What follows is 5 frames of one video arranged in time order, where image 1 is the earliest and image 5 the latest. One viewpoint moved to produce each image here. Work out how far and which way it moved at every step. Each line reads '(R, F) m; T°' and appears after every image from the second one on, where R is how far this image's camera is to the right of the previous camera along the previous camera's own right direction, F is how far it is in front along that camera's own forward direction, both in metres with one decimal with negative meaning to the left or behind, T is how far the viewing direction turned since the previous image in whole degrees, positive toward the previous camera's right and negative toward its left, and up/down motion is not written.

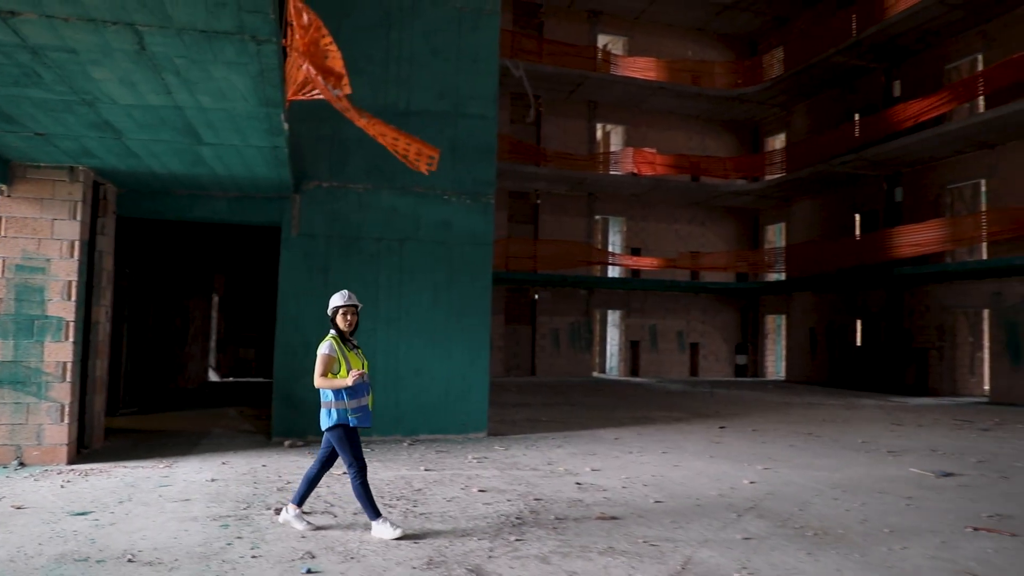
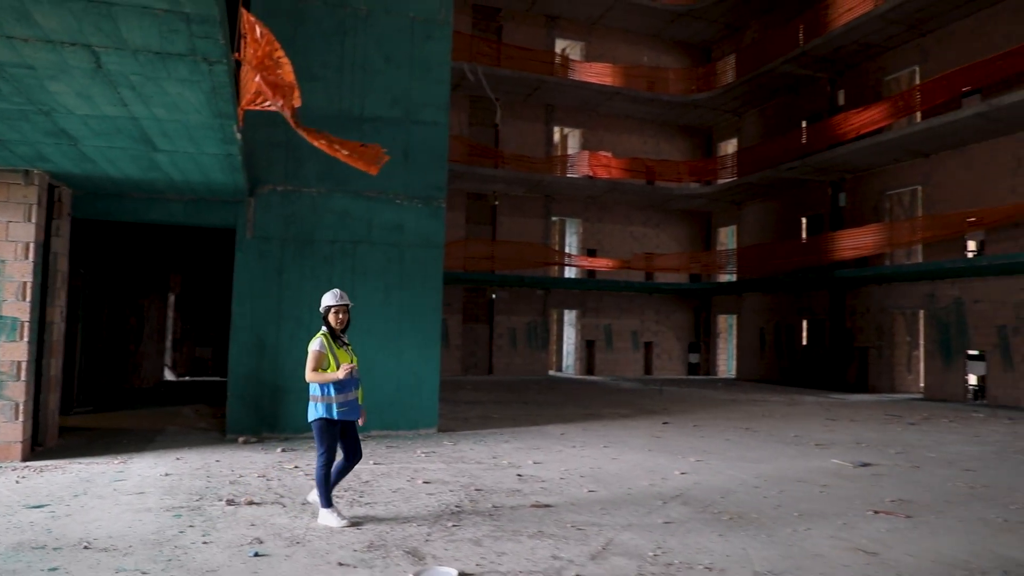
(+0.1, -0.3) m; +3°
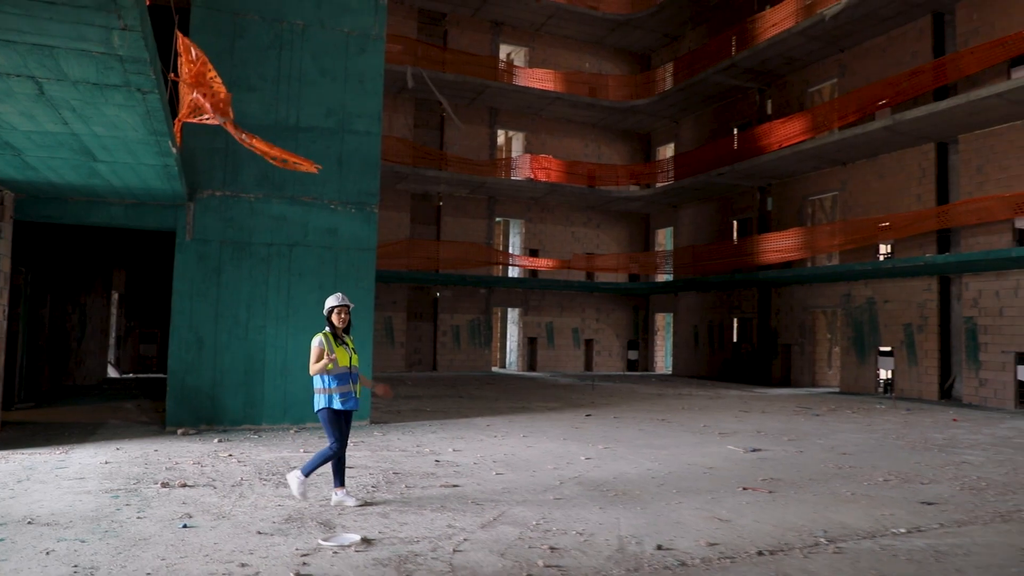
(+0.3, -0.6) m; +3°
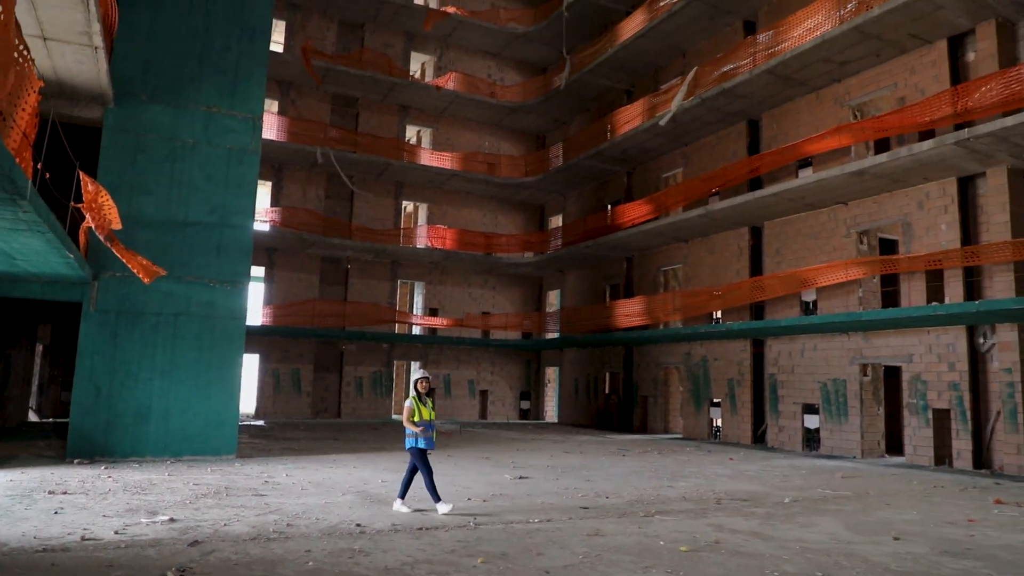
(+1.7, -2.7) m; +3°
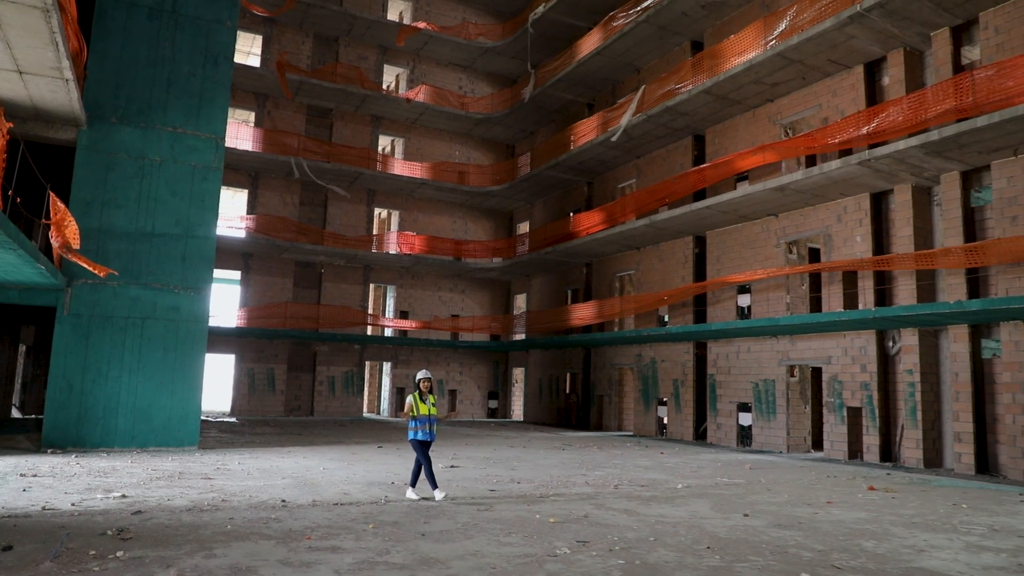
(+0.9, -1.2) m; 0°
